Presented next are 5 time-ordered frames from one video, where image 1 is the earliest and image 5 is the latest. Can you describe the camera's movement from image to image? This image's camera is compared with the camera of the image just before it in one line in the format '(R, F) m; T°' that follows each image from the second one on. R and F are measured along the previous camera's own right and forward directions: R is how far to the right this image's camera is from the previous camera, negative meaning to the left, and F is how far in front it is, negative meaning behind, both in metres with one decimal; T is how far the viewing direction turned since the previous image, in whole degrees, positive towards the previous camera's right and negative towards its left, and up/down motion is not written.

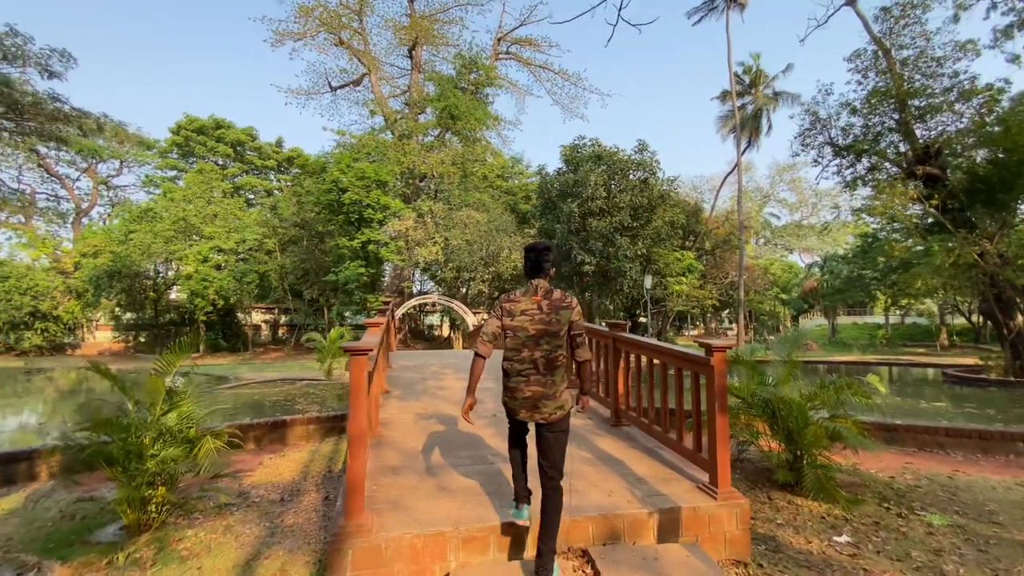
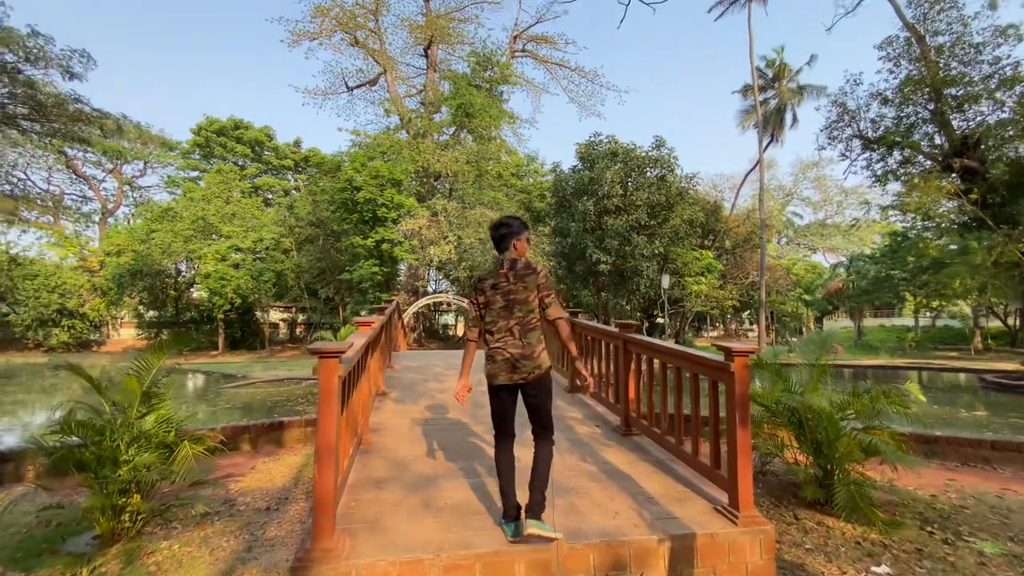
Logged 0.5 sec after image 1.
(+0.1, +0.3) m; -2°
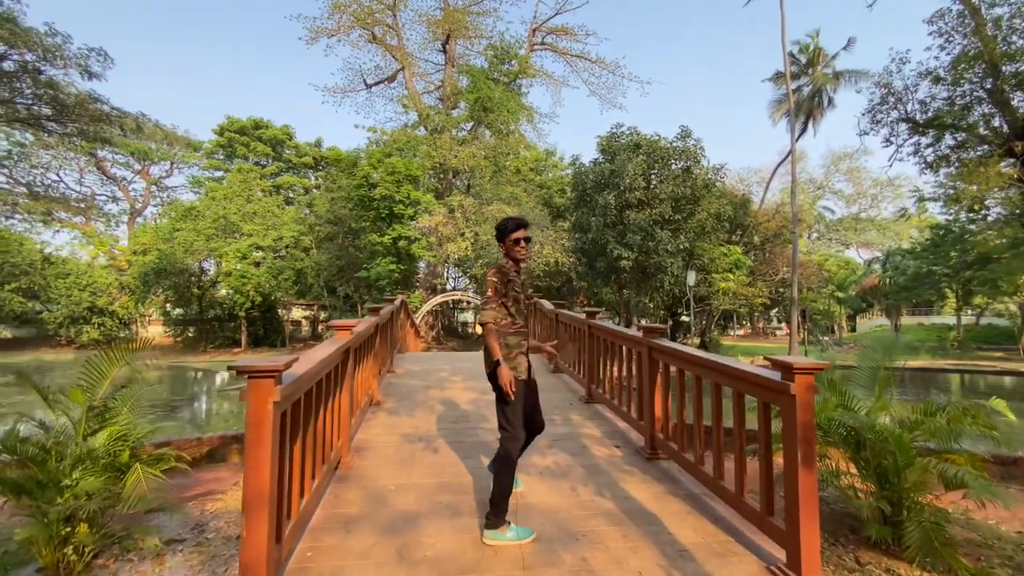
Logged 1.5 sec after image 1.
(+0.1, +0.6) m; -2°
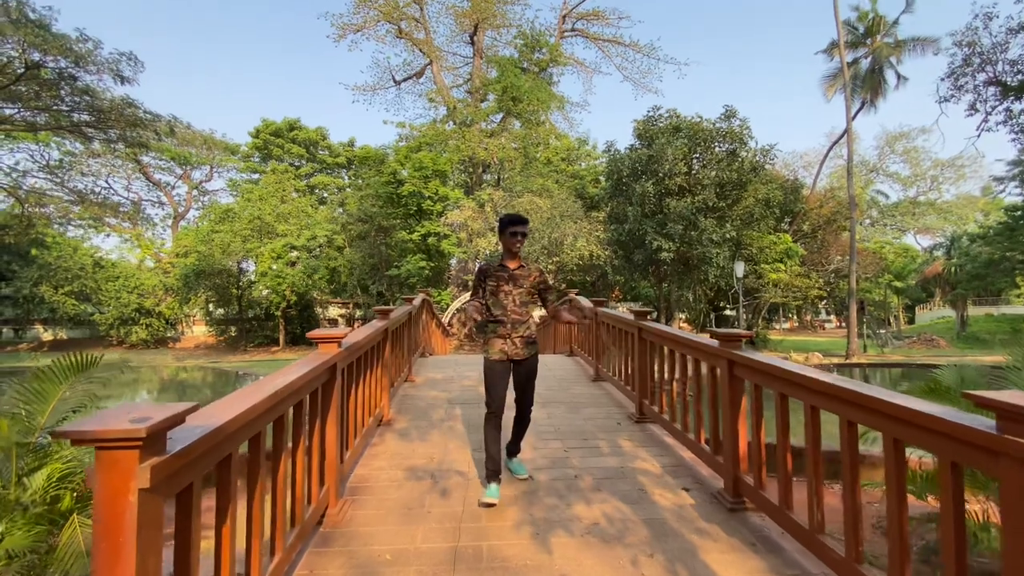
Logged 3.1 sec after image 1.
(0.0, +0.8) m; -3°
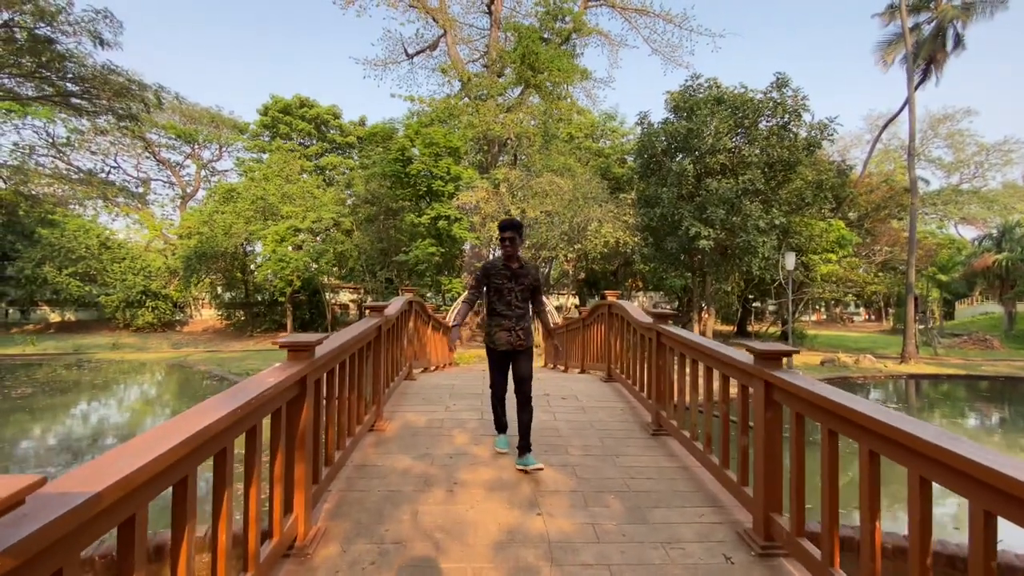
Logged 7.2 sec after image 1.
(0.0, +1.8) m; -1°
